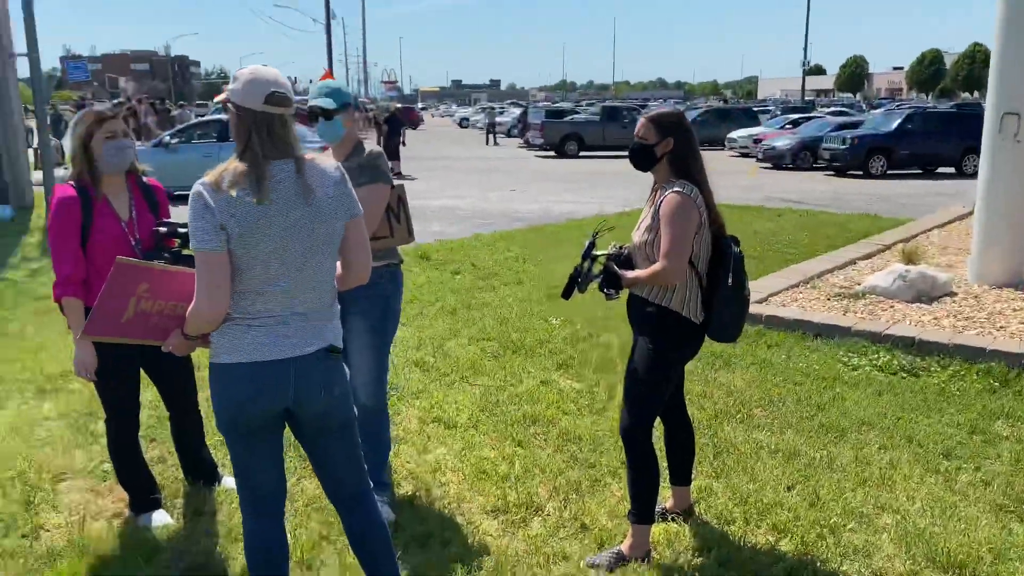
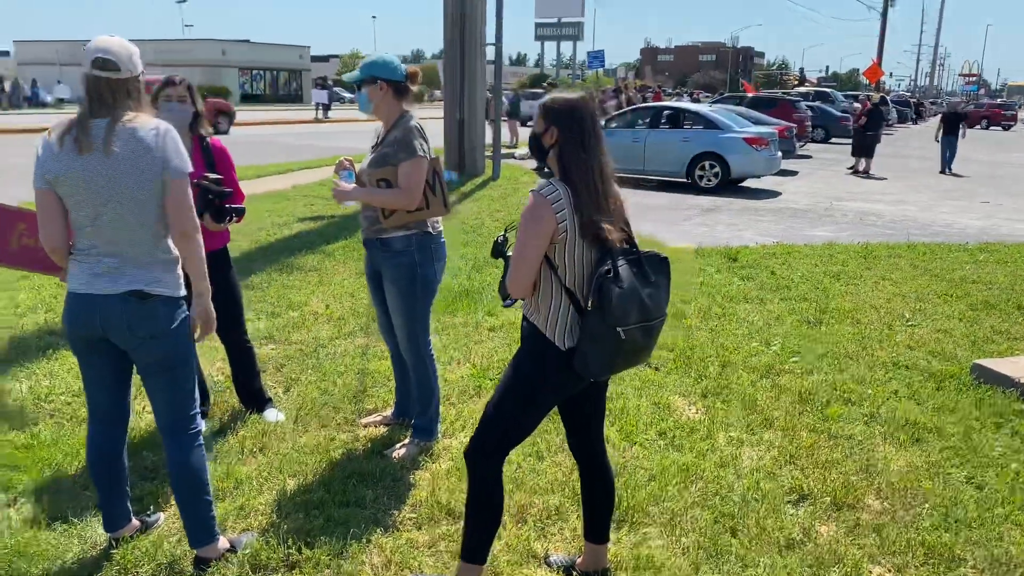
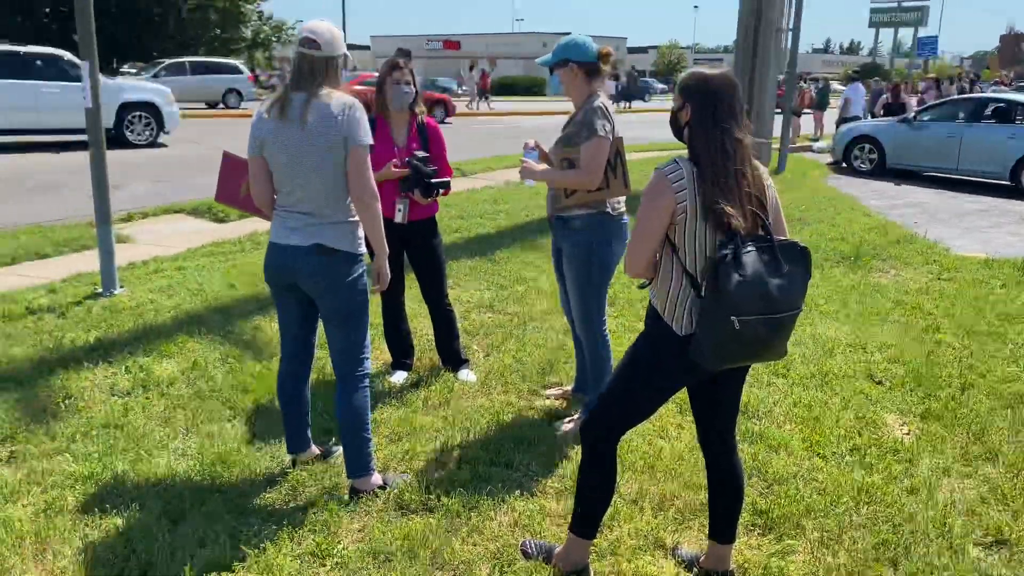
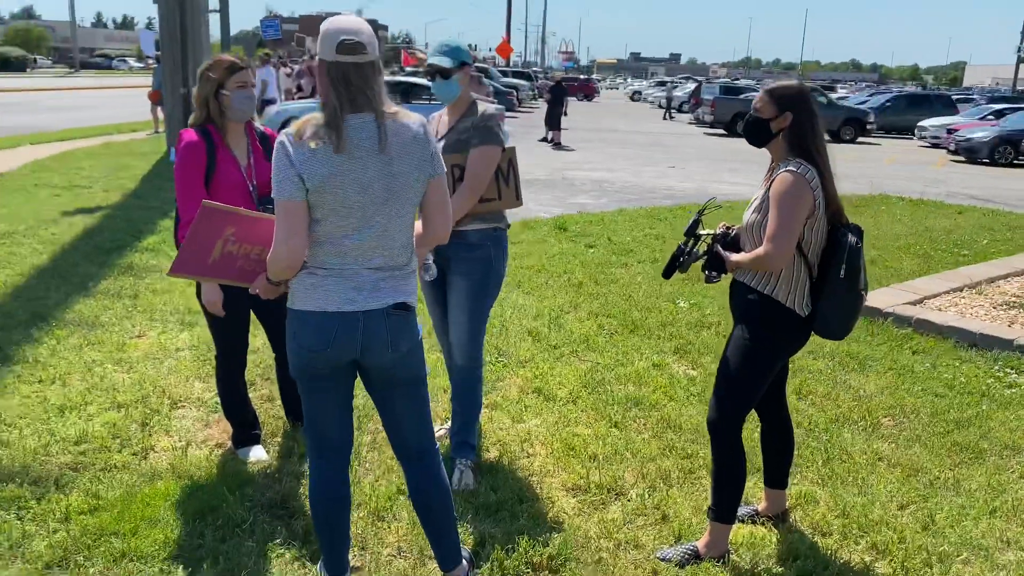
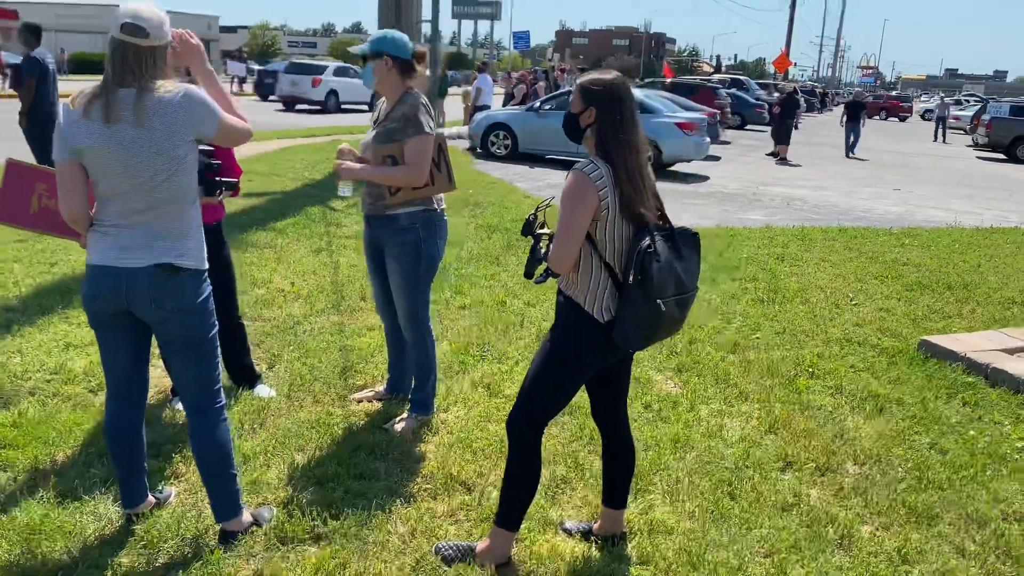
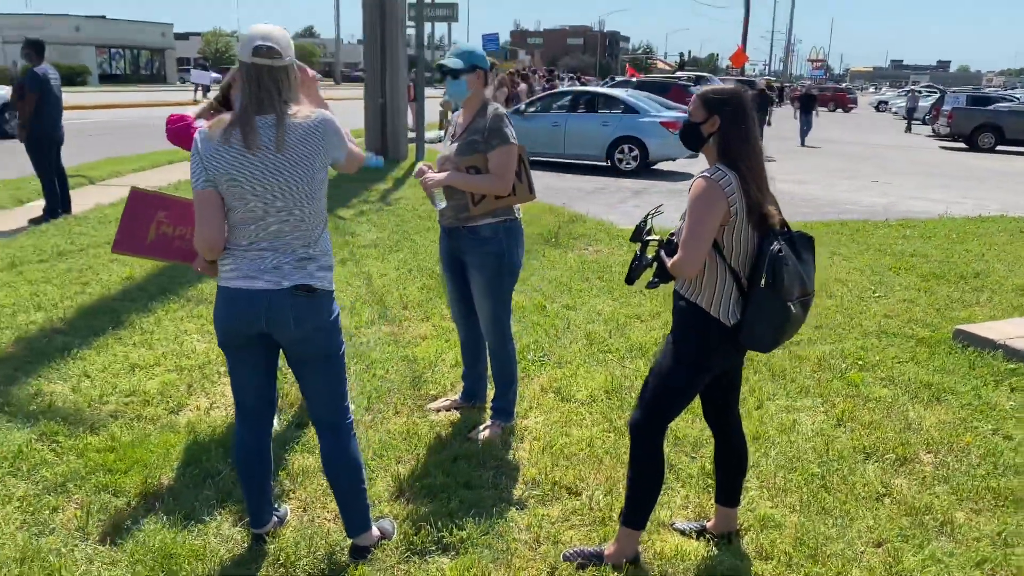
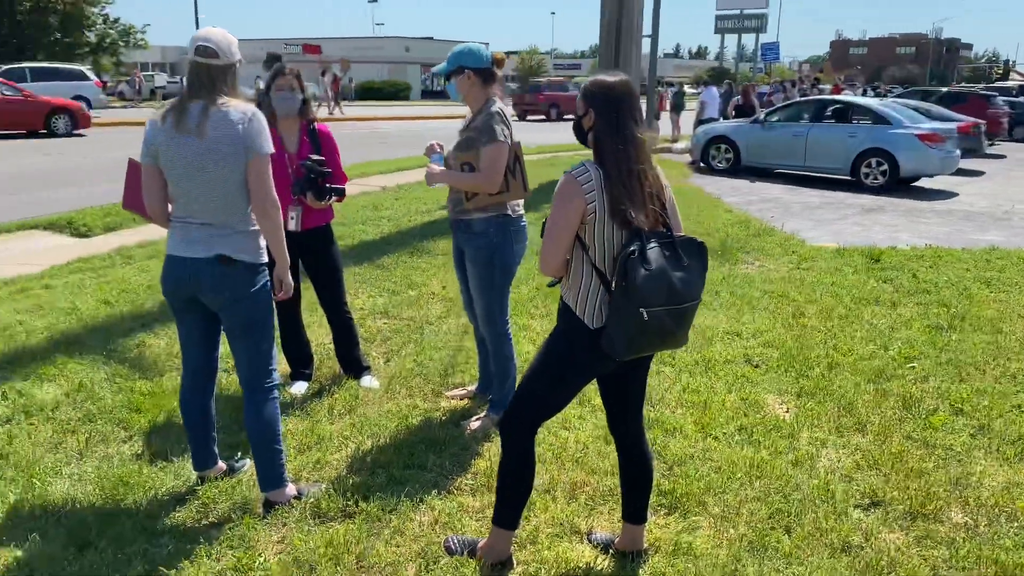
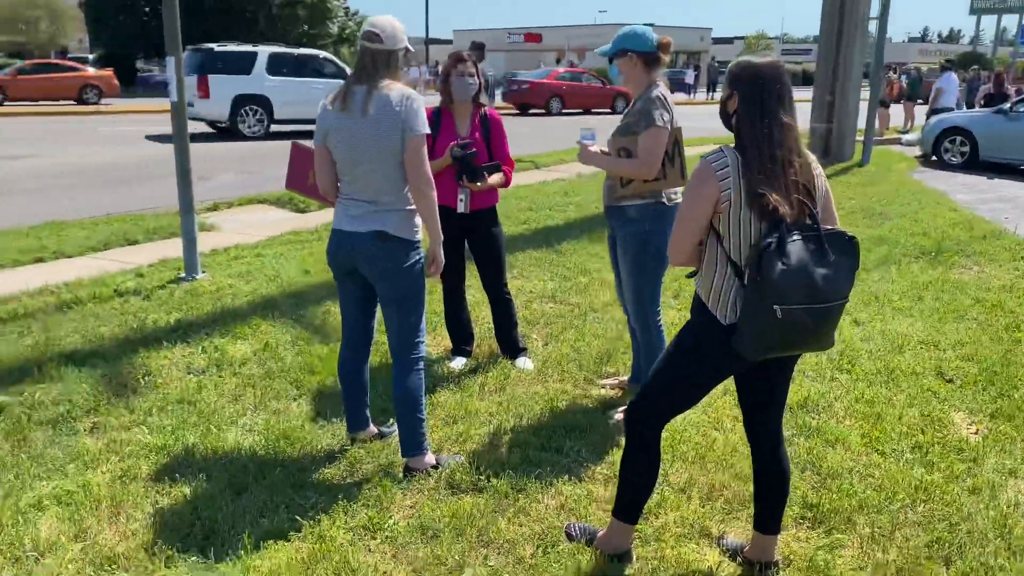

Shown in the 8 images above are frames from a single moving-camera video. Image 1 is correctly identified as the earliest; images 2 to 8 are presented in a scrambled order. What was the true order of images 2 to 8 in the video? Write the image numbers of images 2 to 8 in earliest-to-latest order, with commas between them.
4, 6, 5, 2, 7, 3, 8
